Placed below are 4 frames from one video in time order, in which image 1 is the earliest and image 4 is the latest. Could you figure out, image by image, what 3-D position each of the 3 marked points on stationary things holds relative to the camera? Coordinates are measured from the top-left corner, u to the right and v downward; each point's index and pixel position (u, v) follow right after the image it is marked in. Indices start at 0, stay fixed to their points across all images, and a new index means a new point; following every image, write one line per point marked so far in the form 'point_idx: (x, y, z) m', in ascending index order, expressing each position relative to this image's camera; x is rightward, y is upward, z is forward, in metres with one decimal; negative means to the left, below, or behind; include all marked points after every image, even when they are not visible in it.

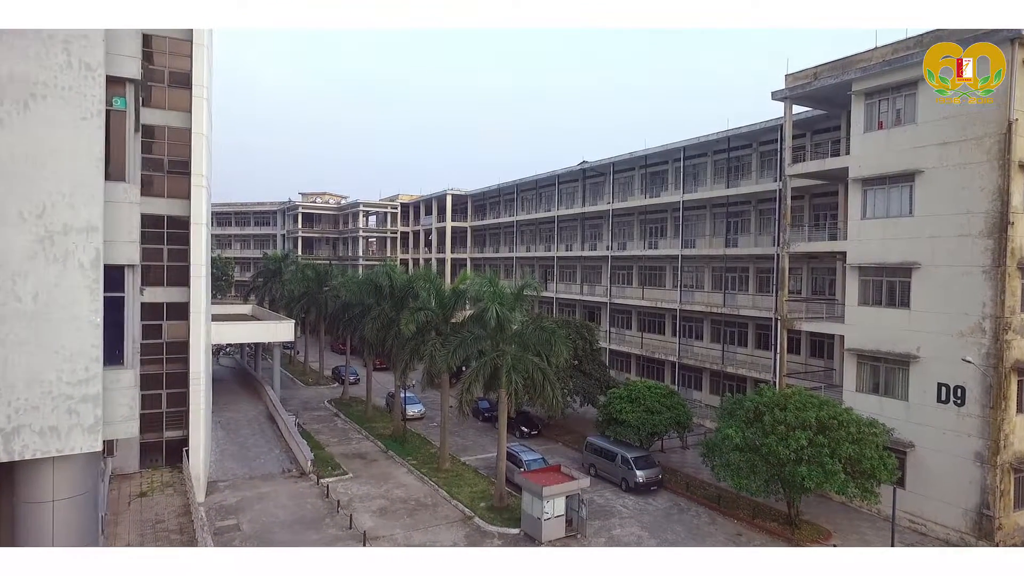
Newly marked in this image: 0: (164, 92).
0: (-8.8, +5.0, +15.7) m
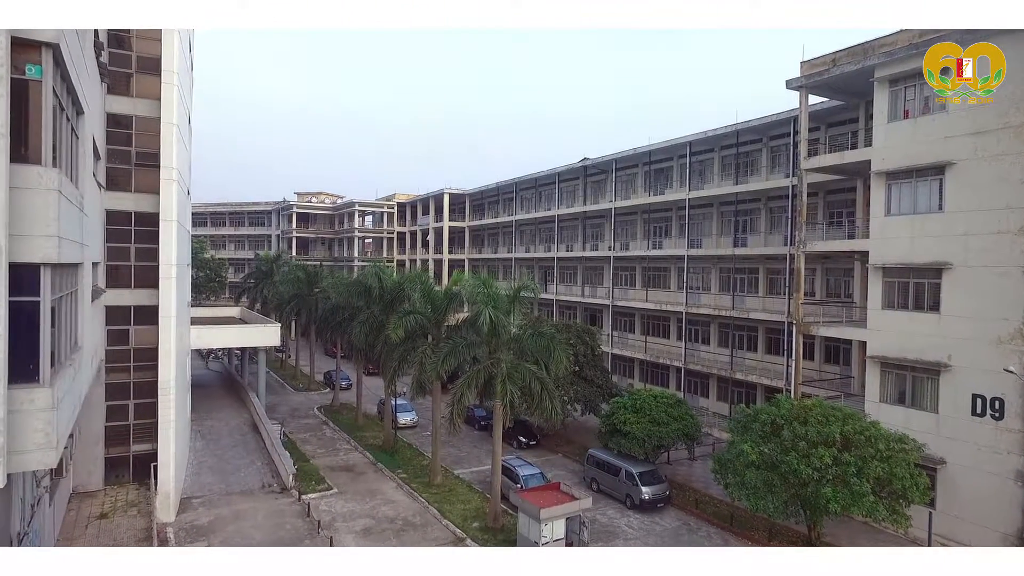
0: (-8.9, +5.0, +14.5) m
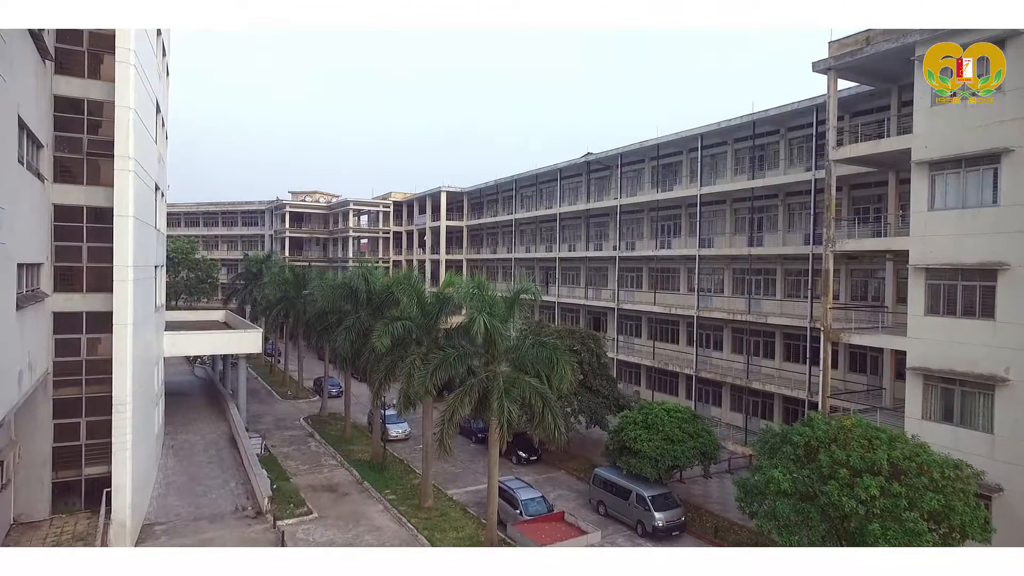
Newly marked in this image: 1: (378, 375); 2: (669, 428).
0: (-9.0, +4.9, +13.0) m
1: (-3.5, -2.3, +16.0) m
2: (+3.9, -3.4, +15.1) m
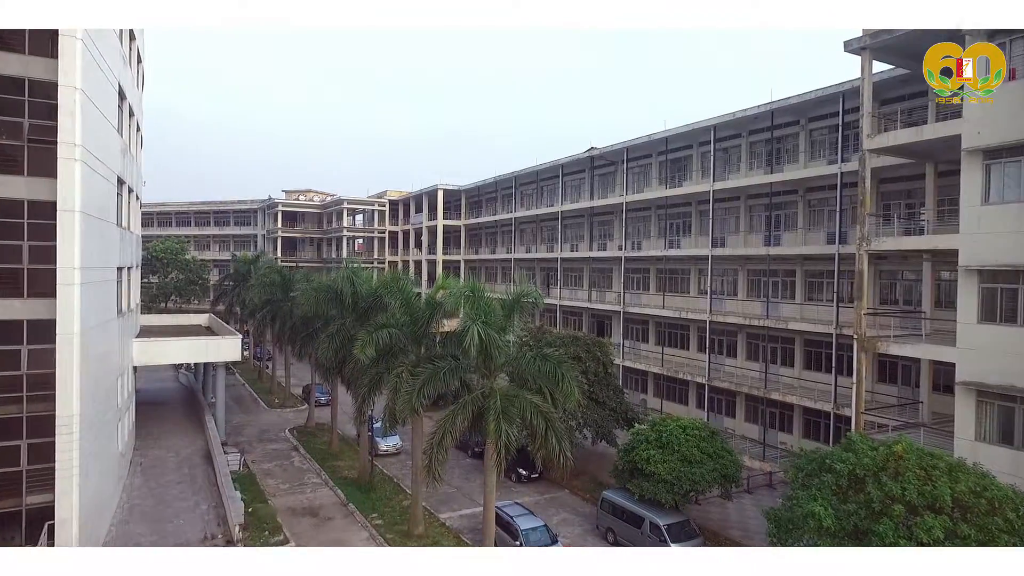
0: (-9.0, +4.8, +11.4) m
1: (-3.5, -2.4, +14.5) m
2: (+3.8, -3.5, +13.6) m
